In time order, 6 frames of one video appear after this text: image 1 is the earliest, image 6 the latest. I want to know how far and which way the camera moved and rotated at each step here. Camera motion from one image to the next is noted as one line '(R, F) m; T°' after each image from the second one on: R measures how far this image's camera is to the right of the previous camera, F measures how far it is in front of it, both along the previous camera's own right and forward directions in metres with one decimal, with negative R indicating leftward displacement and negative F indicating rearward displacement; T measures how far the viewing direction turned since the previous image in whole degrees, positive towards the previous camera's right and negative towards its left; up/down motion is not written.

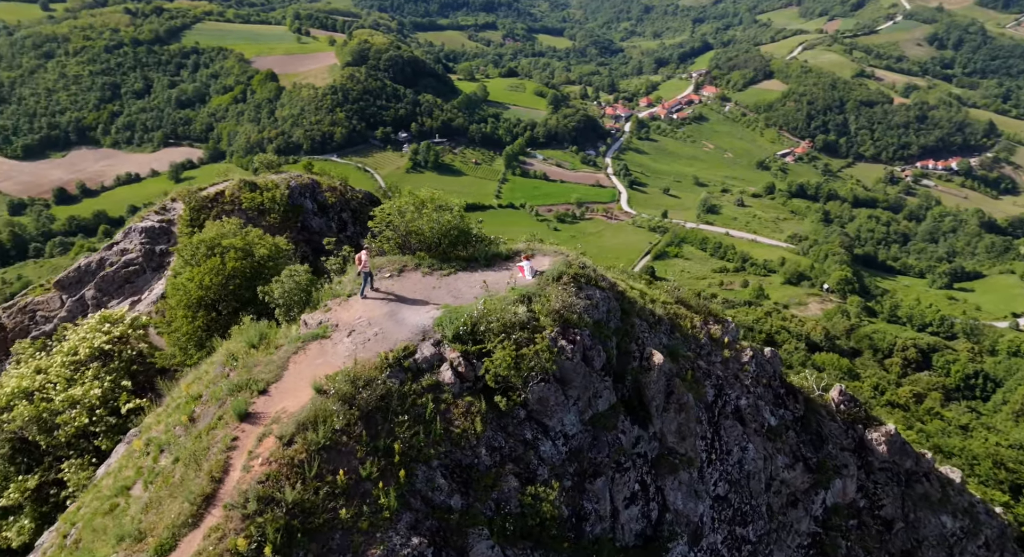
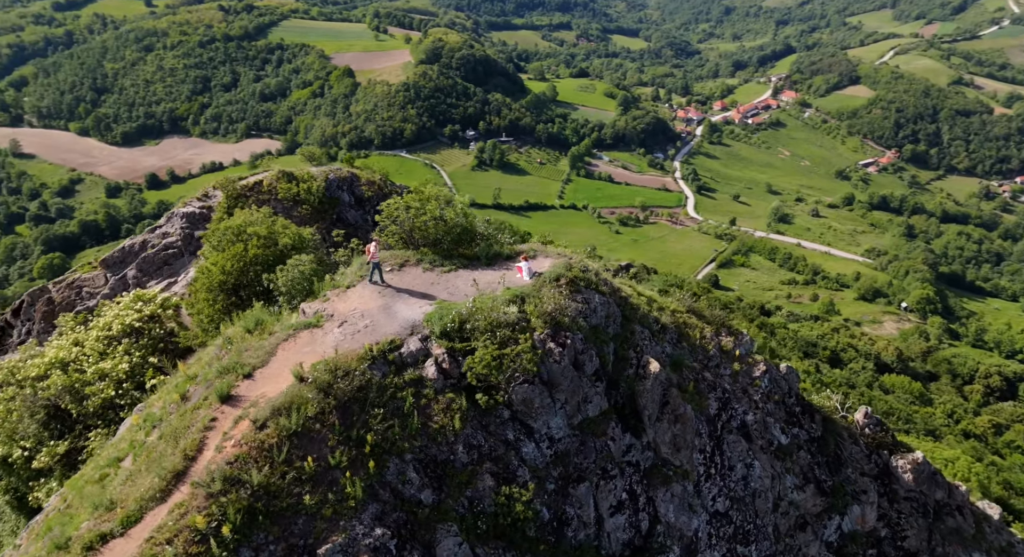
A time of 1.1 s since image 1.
(+2.3, +0.1) m; -6°
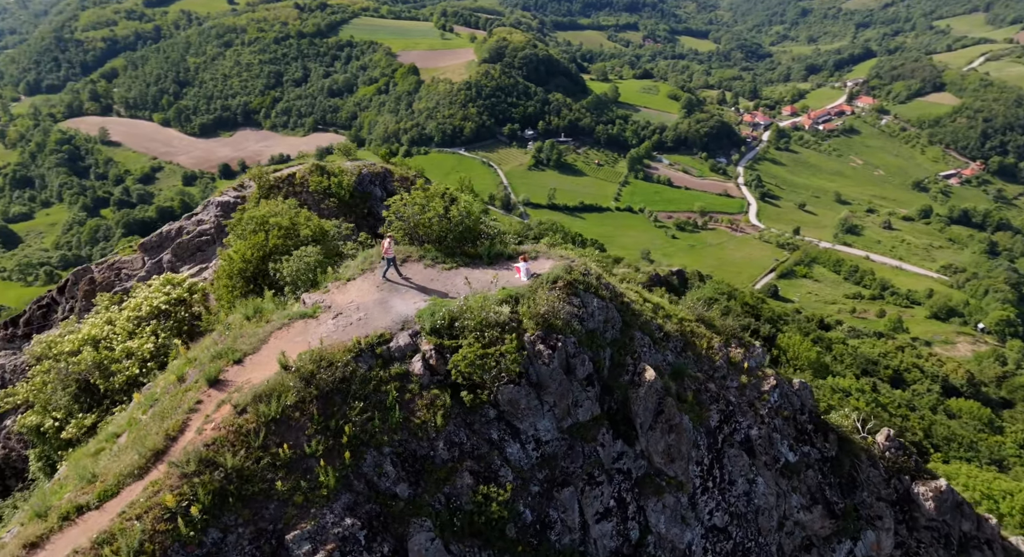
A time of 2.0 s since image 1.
(+2.0, +0.1) m; -5°
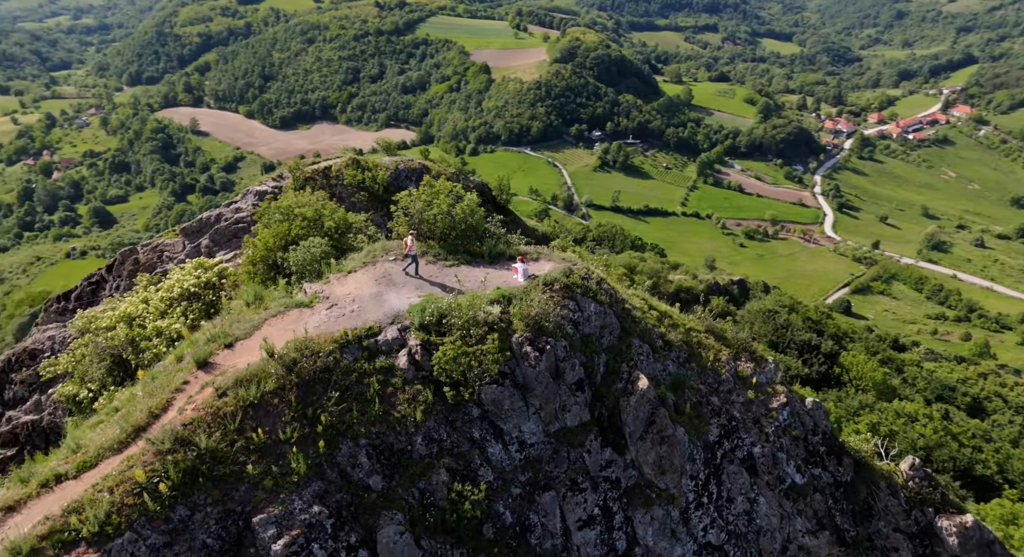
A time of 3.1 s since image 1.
(+2.4, +0.3) m; -6°
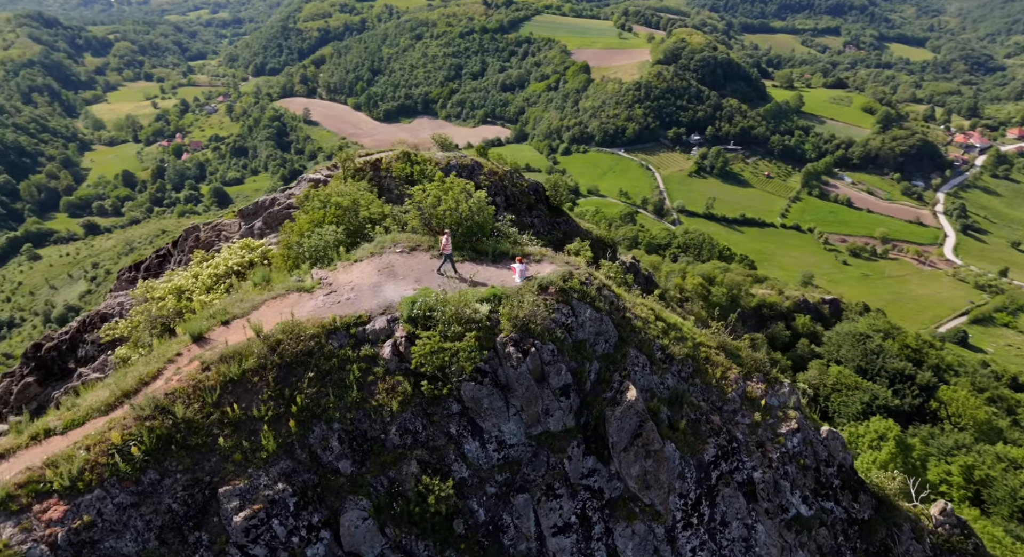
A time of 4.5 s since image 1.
(+3.3, +0.5) m; -8°
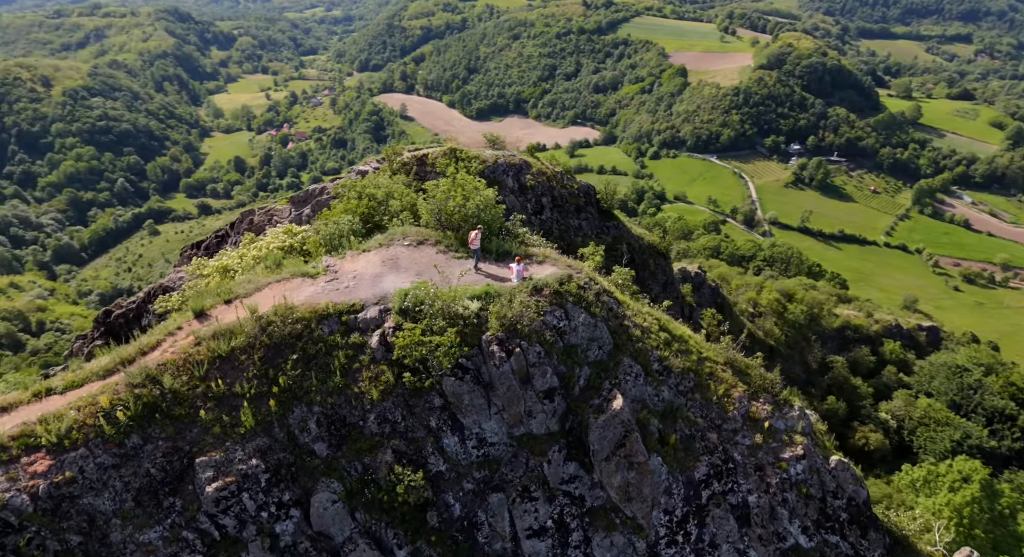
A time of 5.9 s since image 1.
(+3.0, +0.6) m; -8°
